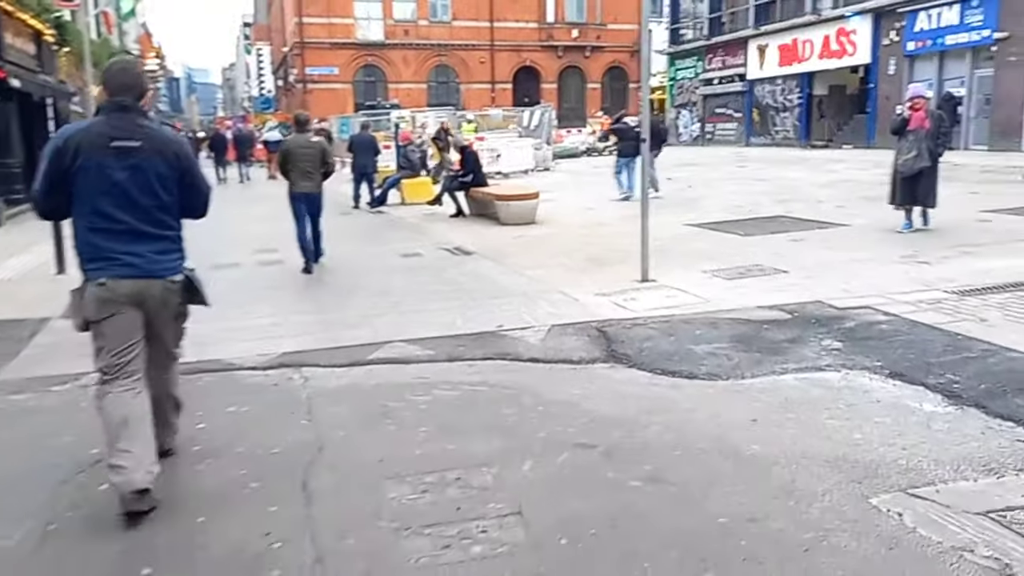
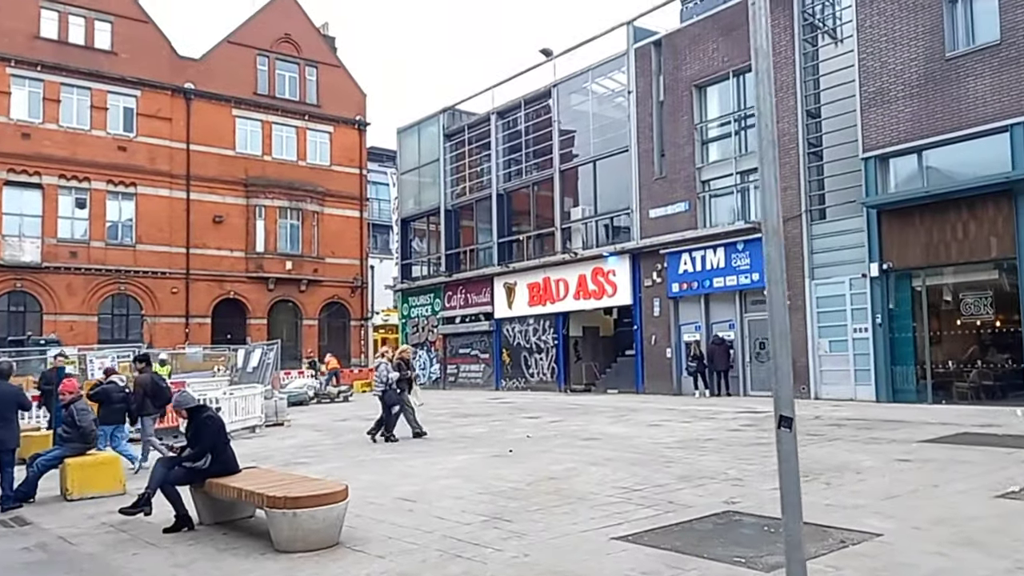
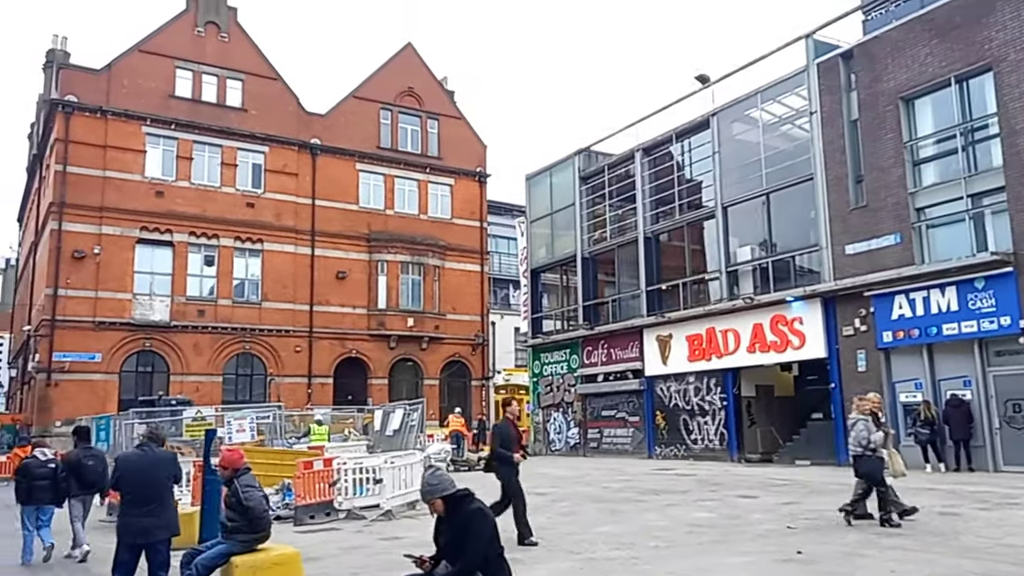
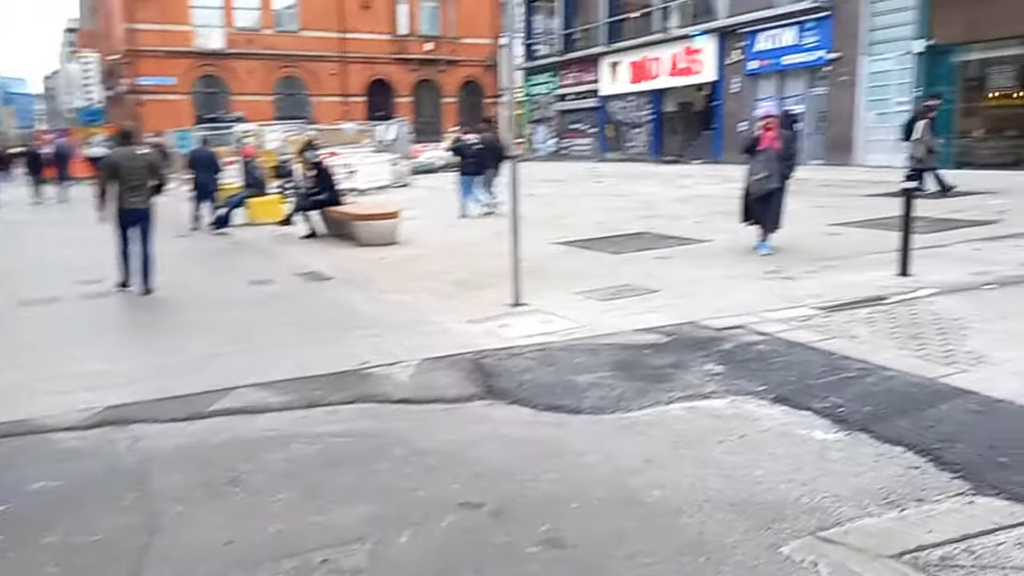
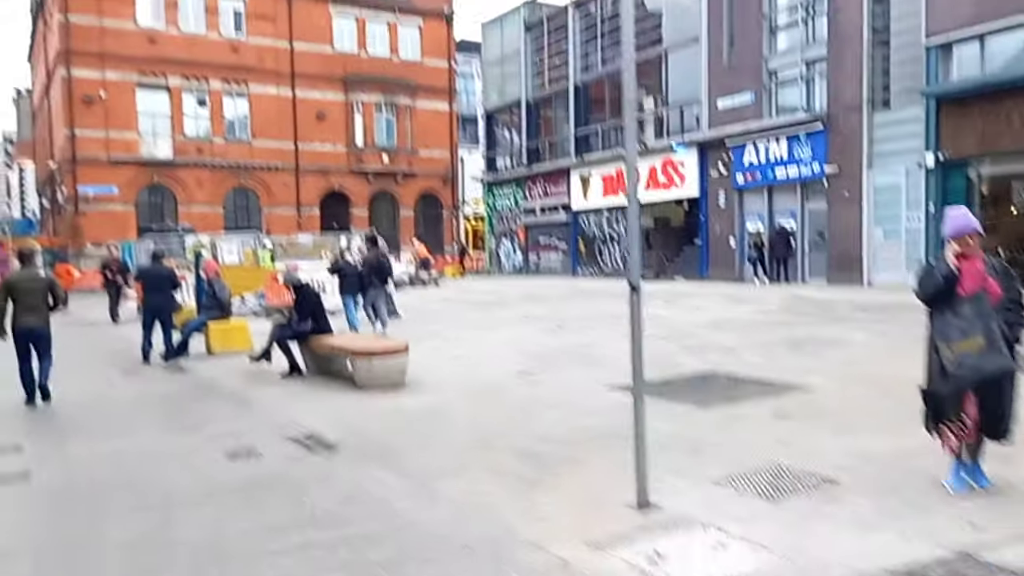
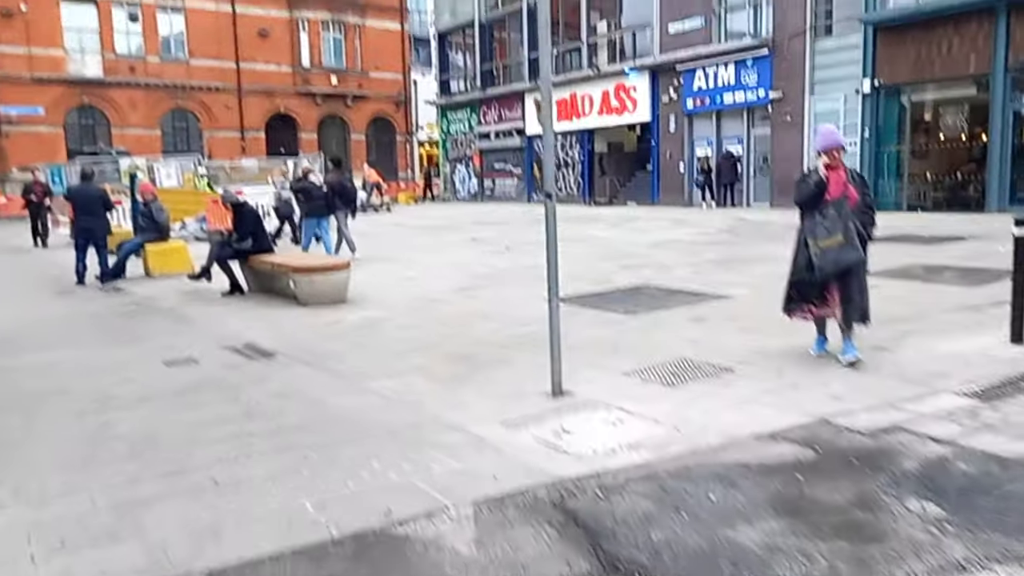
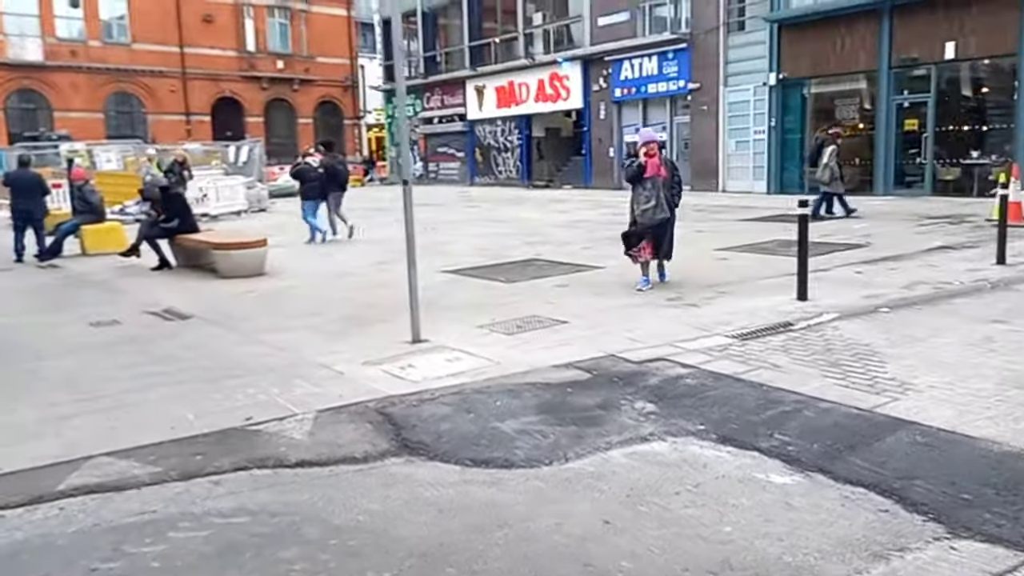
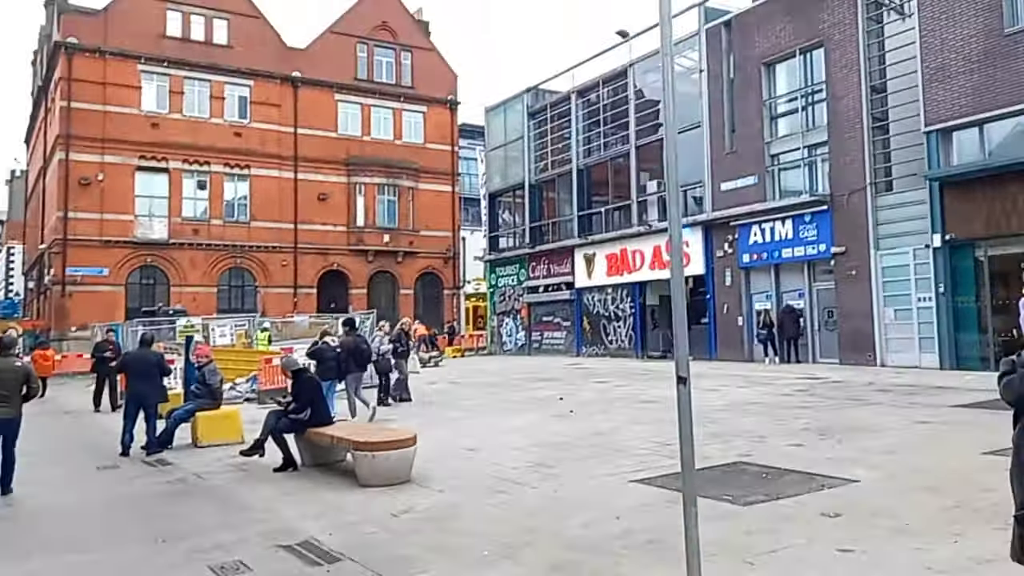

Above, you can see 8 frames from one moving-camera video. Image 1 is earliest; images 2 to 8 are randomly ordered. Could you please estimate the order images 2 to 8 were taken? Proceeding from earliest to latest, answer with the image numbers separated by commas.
4, 7, 6, 5, 8, 2, 3
